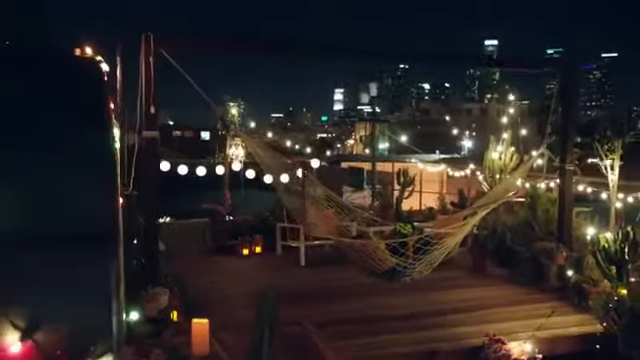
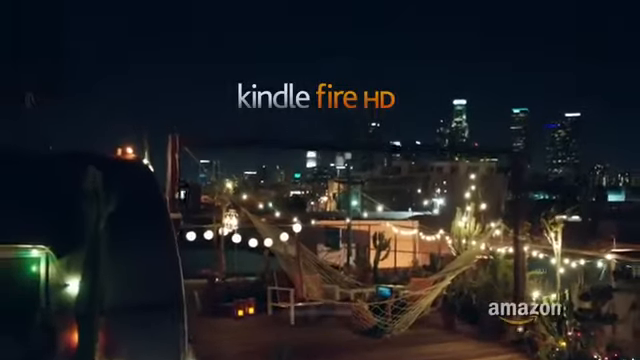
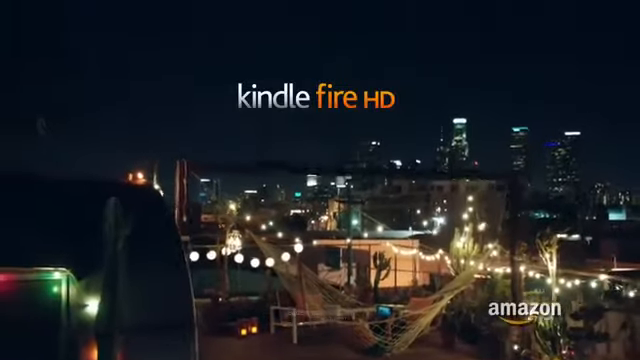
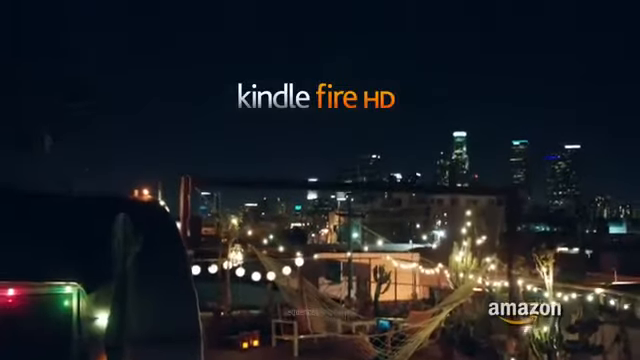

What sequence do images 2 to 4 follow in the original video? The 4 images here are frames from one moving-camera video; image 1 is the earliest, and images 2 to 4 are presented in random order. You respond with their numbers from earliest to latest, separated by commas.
2, 3, 4
